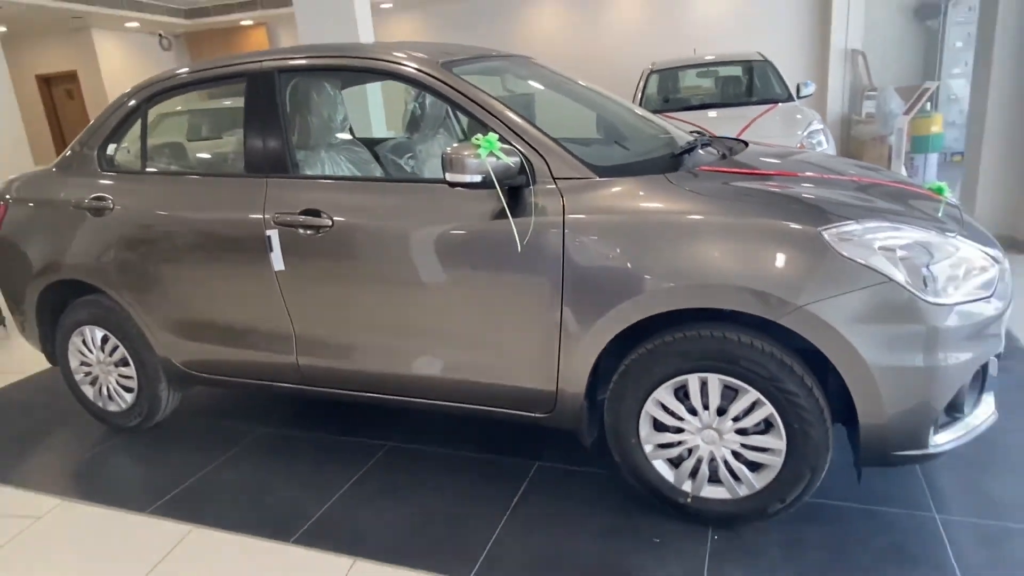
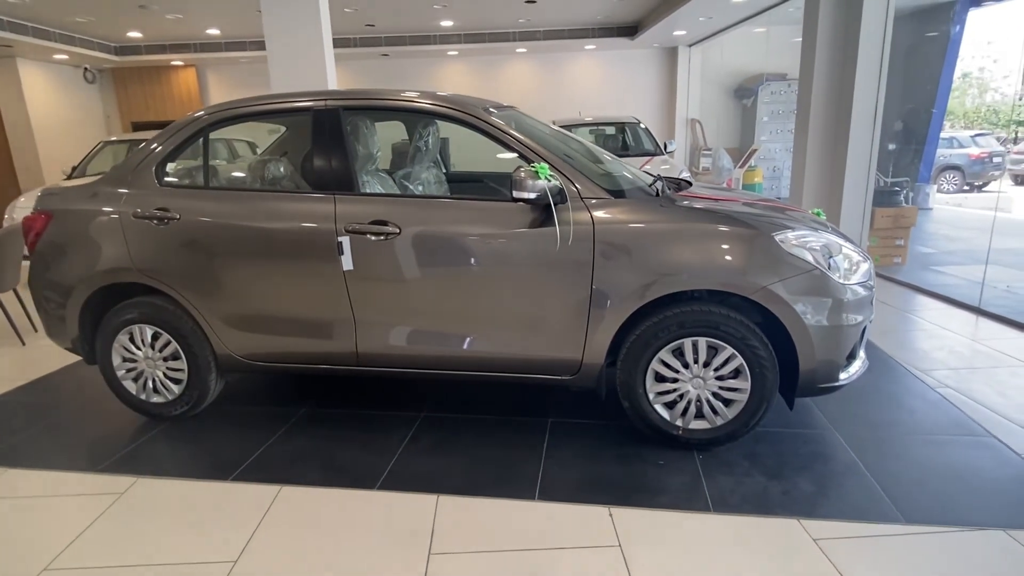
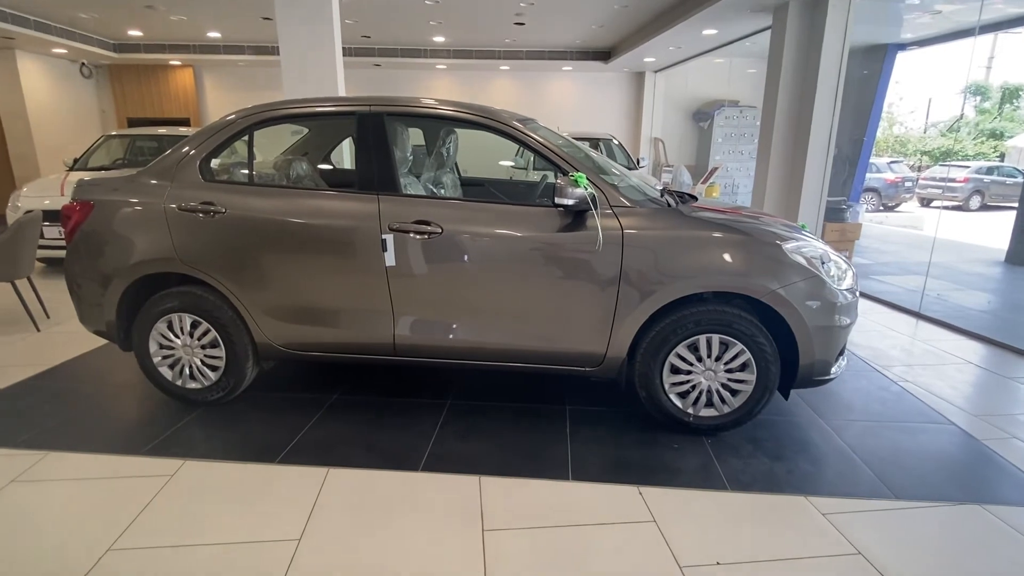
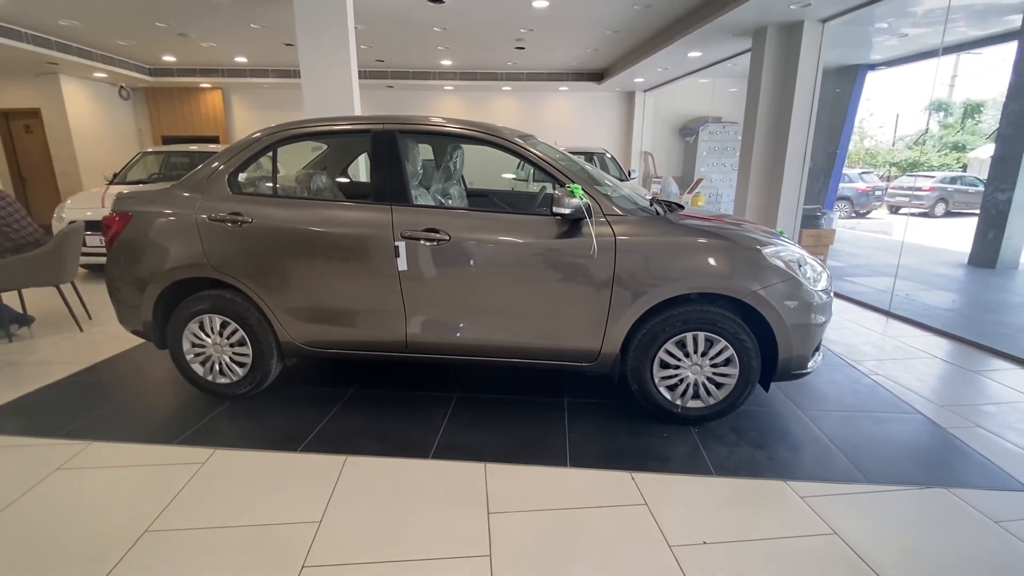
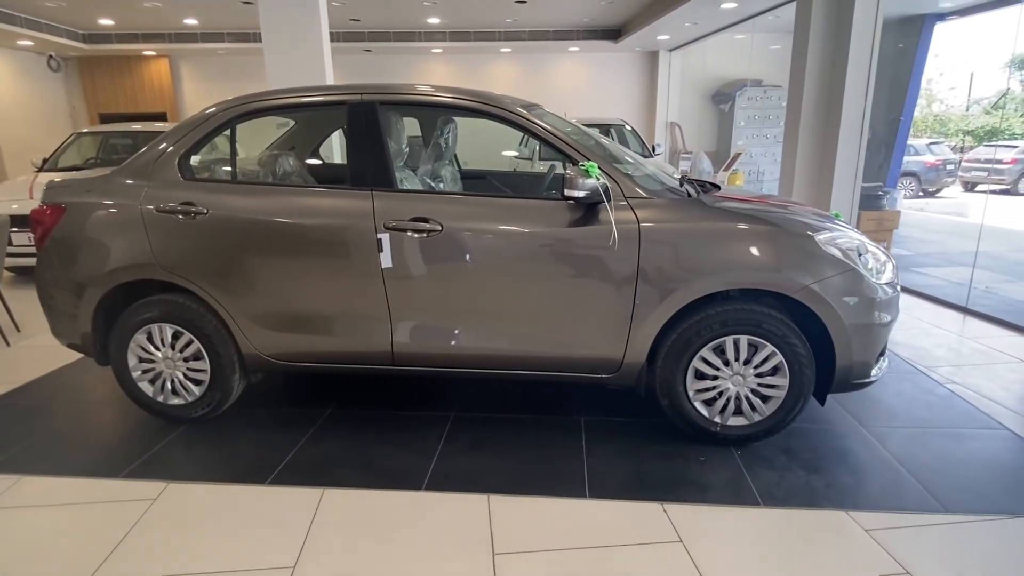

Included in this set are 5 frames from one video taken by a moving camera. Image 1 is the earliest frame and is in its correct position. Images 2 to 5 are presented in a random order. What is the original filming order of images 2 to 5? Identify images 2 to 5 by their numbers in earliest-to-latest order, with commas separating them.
2, 5, 4, 3
